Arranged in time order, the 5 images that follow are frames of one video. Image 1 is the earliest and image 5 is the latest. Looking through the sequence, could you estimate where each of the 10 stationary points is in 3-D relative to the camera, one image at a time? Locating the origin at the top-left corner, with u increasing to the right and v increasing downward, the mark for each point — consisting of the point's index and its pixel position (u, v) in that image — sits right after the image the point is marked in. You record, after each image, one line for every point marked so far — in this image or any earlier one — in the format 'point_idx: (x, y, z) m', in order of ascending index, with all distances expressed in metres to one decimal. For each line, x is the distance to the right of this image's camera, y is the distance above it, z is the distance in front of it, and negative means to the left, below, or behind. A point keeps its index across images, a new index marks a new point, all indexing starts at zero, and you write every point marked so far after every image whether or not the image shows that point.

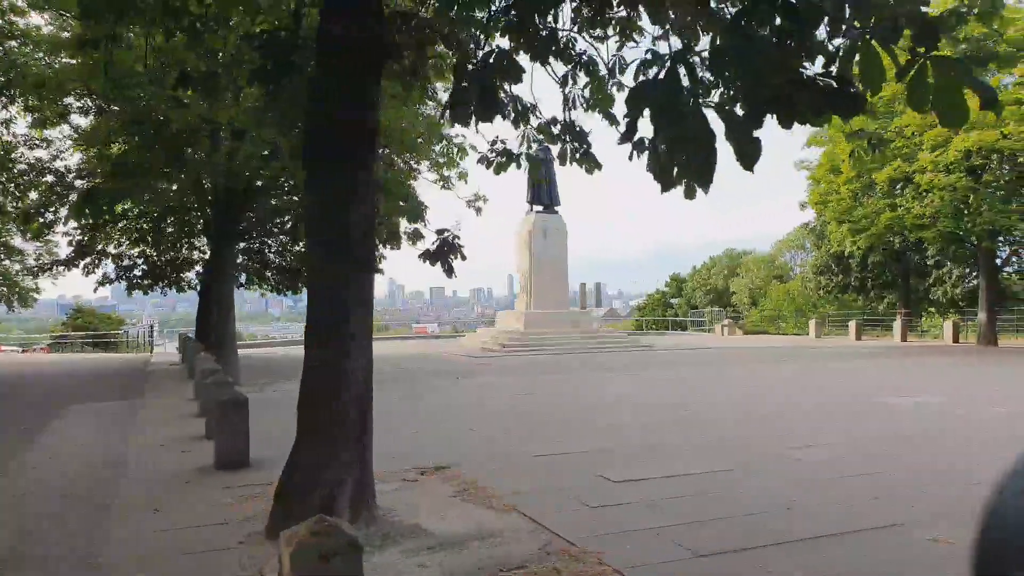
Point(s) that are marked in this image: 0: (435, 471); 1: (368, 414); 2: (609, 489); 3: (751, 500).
0: (-0.7, -1.7, +6.8) m
1: (-1.0, -0.9, +5.2) m
2: (+0.8, -1.7, +6.4) m
3: (+2.1, -1.7, +6.2) m
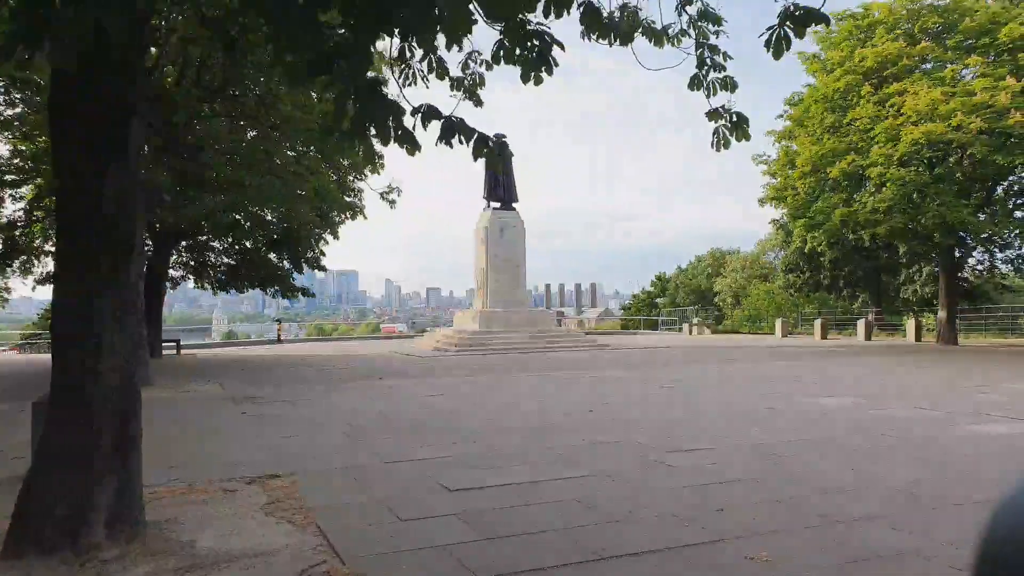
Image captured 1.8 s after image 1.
0: (-2.1, -1.6, +6.2) m
1: (-2.4, -0.9, +4.6) m
2: (-0.6, -1.7, +5.9) m
3: (+0.7, -1.7, +5.7) m
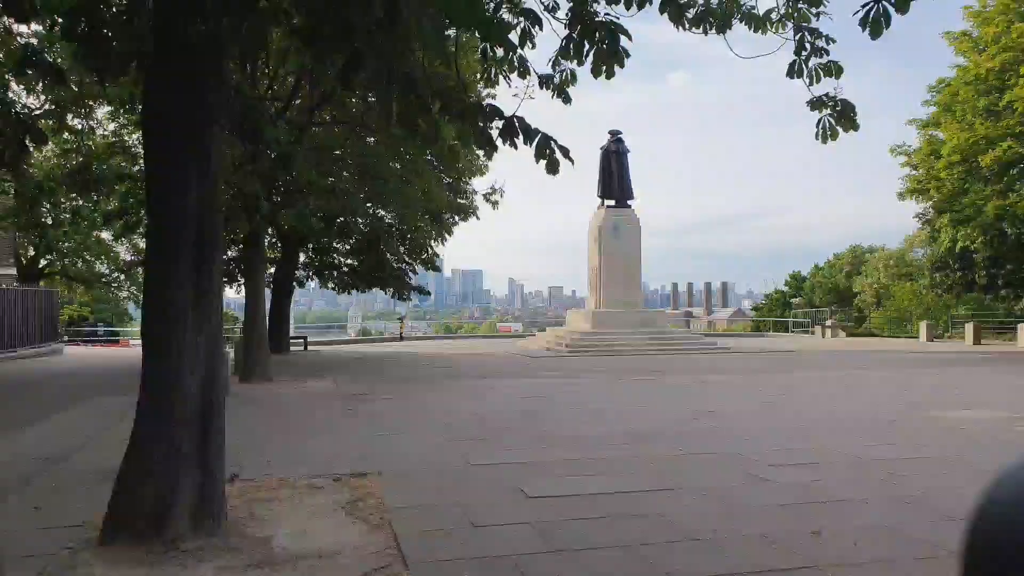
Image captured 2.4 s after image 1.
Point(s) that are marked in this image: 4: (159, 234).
0: (-1.4, -1.7, +6.4) m
1: (-2.0, -0.9, +4.8) m
2: (+0.1, -1.7, +5.7) m
3: (+1.2, -1.7, +5.4) m
4: (-2.2, +0.4, +4.7) m
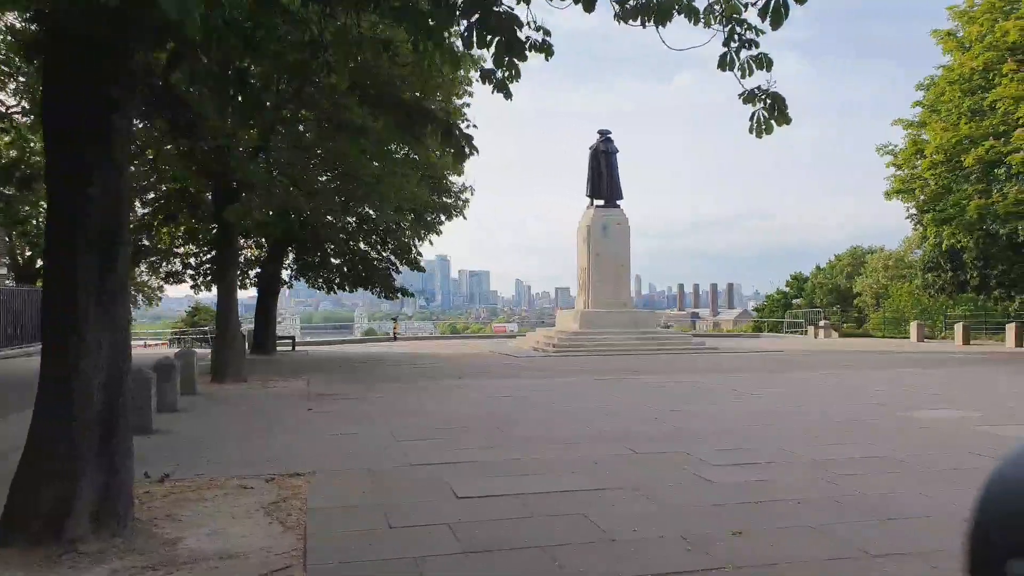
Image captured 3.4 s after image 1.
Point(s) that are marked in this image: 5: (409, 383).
0: (-2.0, -1.6, +6.3) m
1: (-2.5, -0.9, +4.7) m
2: (-0.5, -1.7, +5.6) m
3: (+0.7, -1.6, +5.2) m
4: (-2.8, +0.4, +4.6) m
5: (-2.1, -2.0, +15.1) m
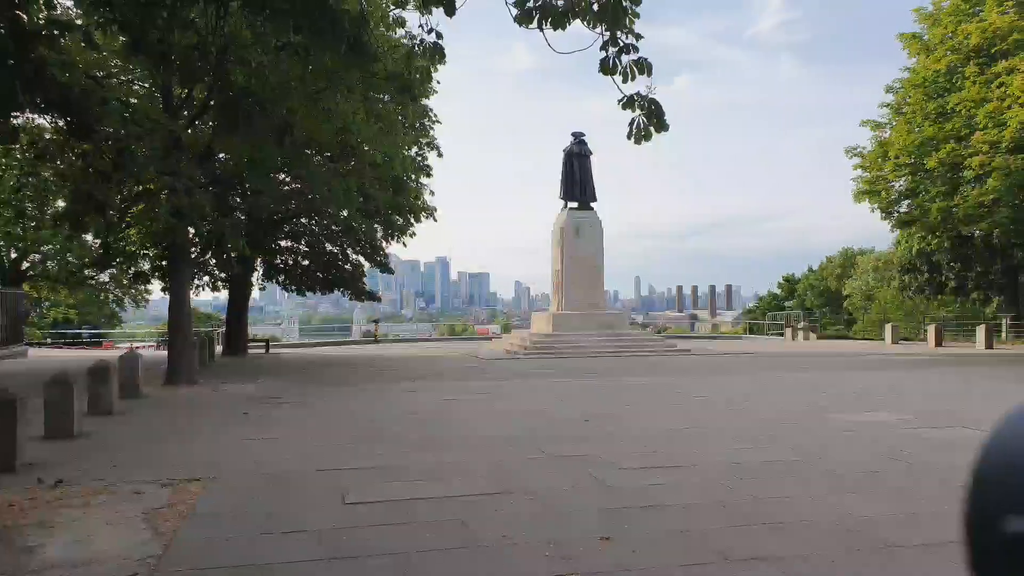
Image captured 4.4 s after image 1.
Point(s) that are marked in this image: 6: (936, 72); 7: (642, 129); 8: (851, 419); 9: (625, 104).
0: (-2.8, -1.7, +6.2) m
1: (-3.4, -0.9, +4.7) m
2: (-1.4, -1.7, +5.6) m
3: (-0.2, -1.7, +5.2) m
4: (-3.7, +0.3, +4.6) m
5: (-3.0, -2.0, +15.1) m
6: (+10.8, +5.5, +18.8) m
7: (+1.0, +1.2, +5.6) m
8: (+4.6, -1.8, +10.0) m
9: (+0.9, +1.4, +5.5) m
